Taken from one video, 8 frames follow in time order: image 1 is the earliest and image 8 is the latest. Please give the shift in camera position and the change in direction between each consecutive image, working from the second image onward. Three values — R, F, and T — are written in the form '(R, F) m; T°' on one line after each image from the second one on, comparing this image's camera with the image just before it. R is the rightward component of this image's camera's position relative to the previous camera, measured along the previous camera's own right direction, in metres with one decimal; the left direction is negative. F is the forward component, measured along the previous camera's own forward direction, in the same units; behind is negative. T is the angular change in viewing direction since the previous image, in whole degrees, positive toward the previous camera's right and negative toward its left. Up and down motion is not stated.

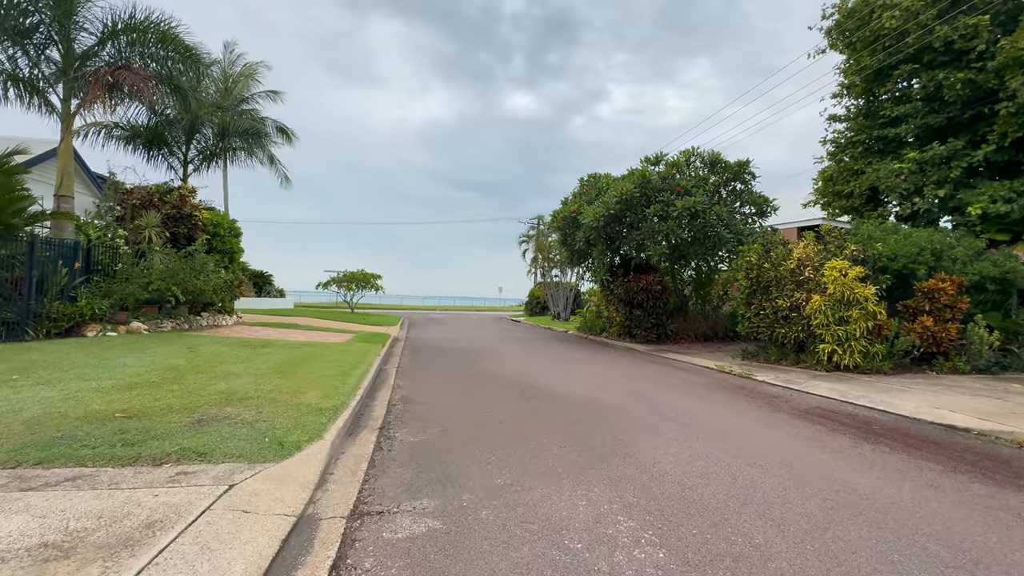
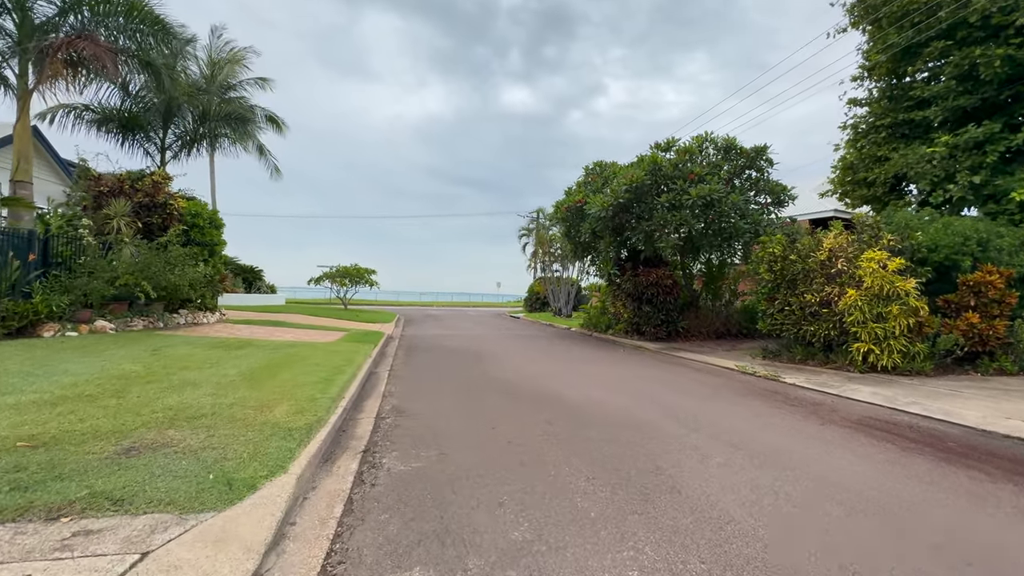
(-0.2, +1.0) m; 0°
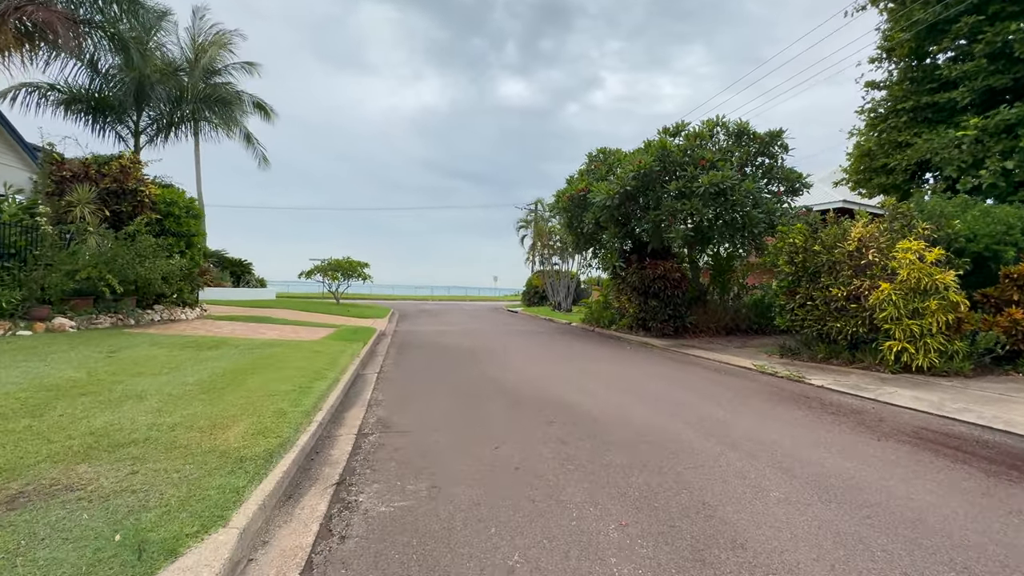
(-0.1, +0.9) m; 0°
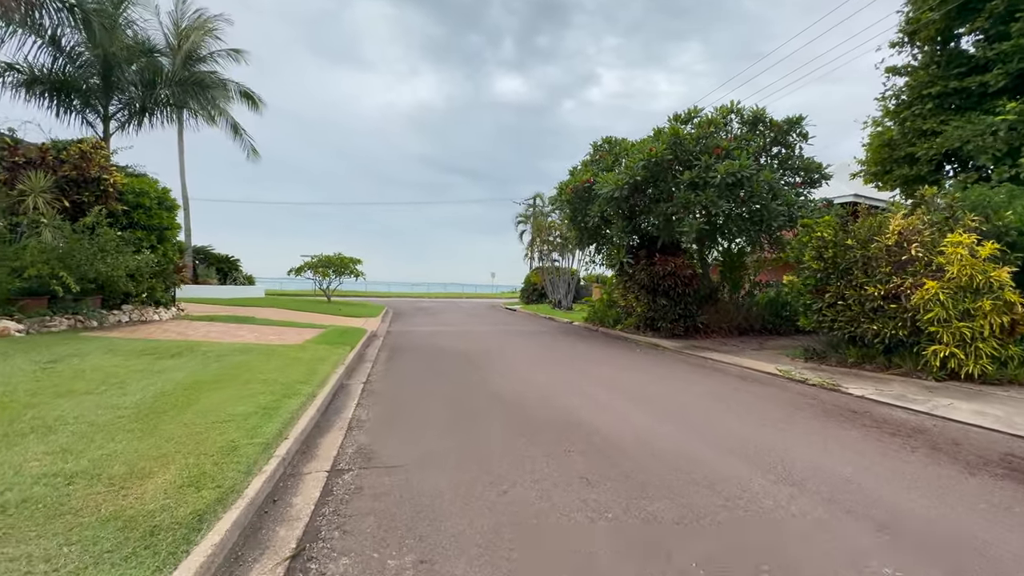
(-0.1, +1.0) m; 0°
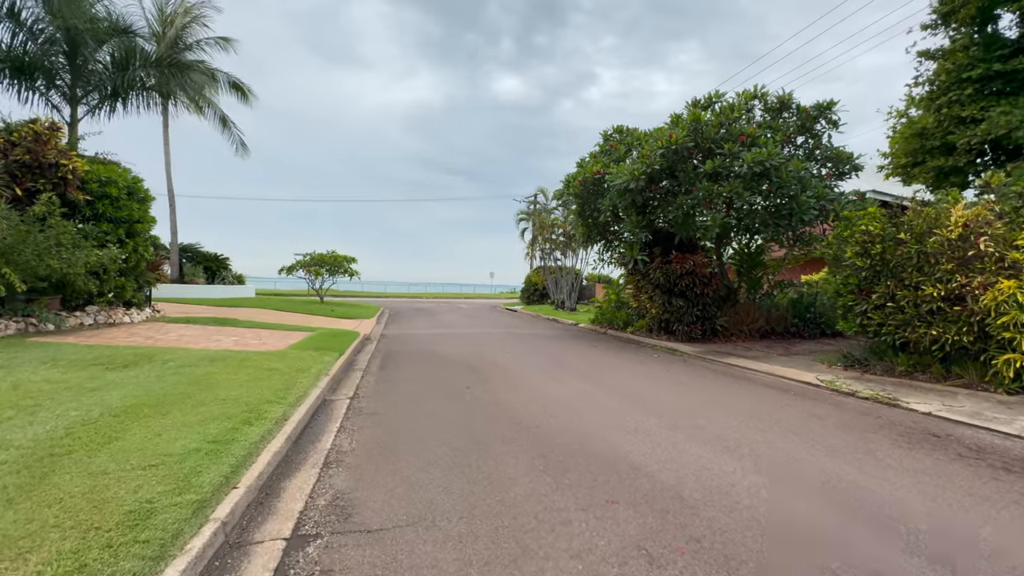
(-0.2, +1.1) m; 0°
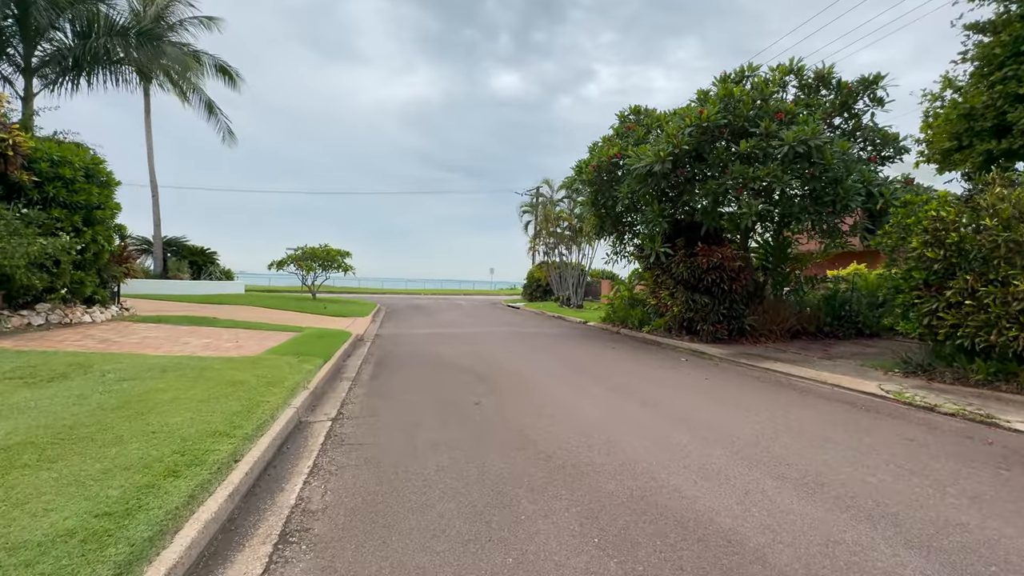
(-0.3, +1.3) m; 0°
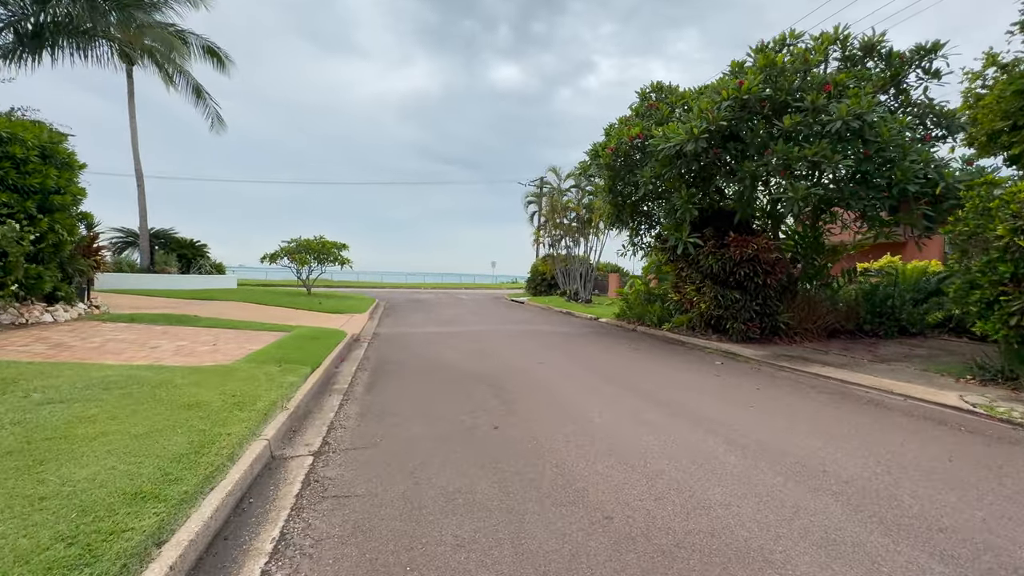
(-0.3, +1.2) m; 0°
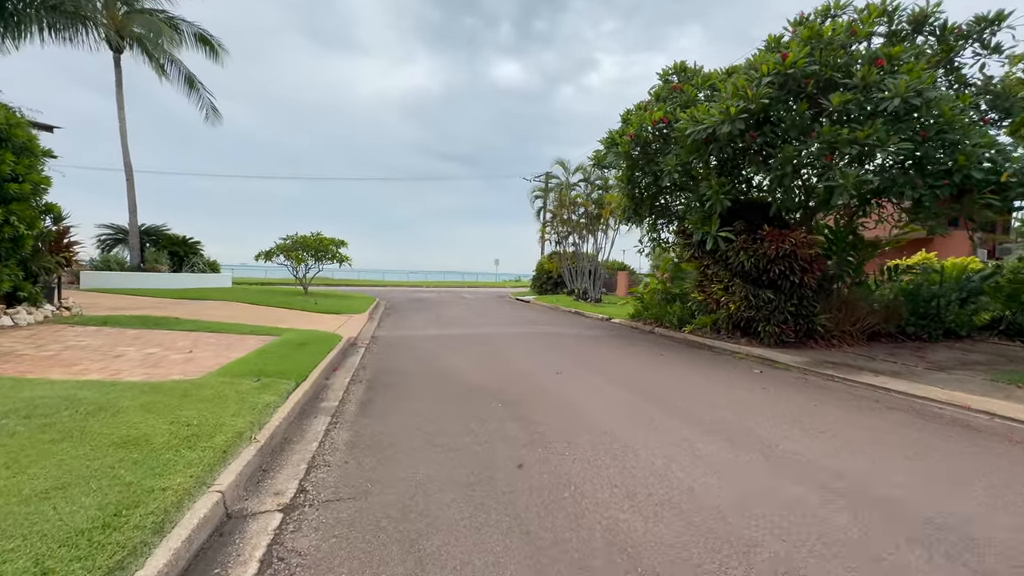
(-0.2, +1.0) m; 0°
